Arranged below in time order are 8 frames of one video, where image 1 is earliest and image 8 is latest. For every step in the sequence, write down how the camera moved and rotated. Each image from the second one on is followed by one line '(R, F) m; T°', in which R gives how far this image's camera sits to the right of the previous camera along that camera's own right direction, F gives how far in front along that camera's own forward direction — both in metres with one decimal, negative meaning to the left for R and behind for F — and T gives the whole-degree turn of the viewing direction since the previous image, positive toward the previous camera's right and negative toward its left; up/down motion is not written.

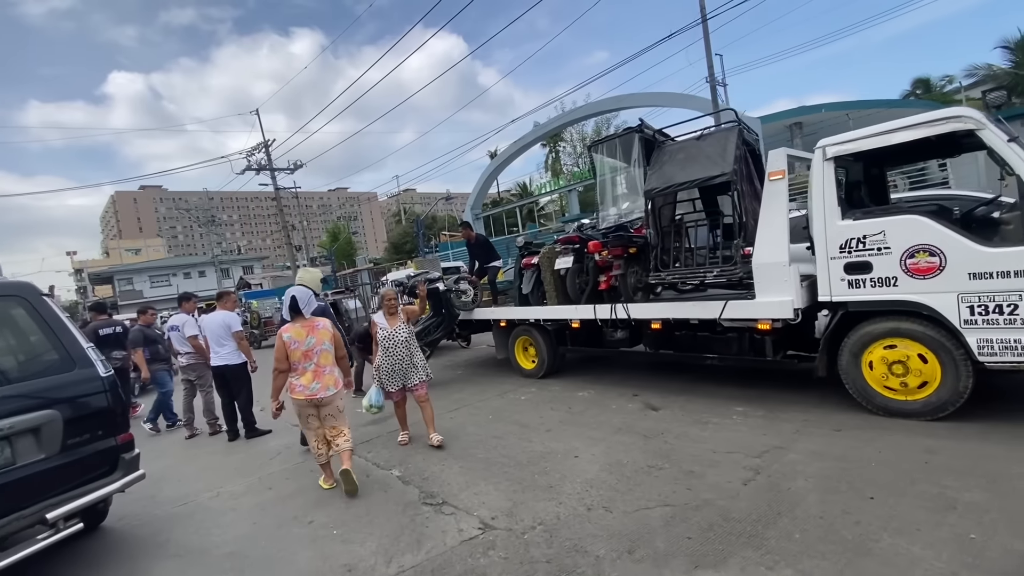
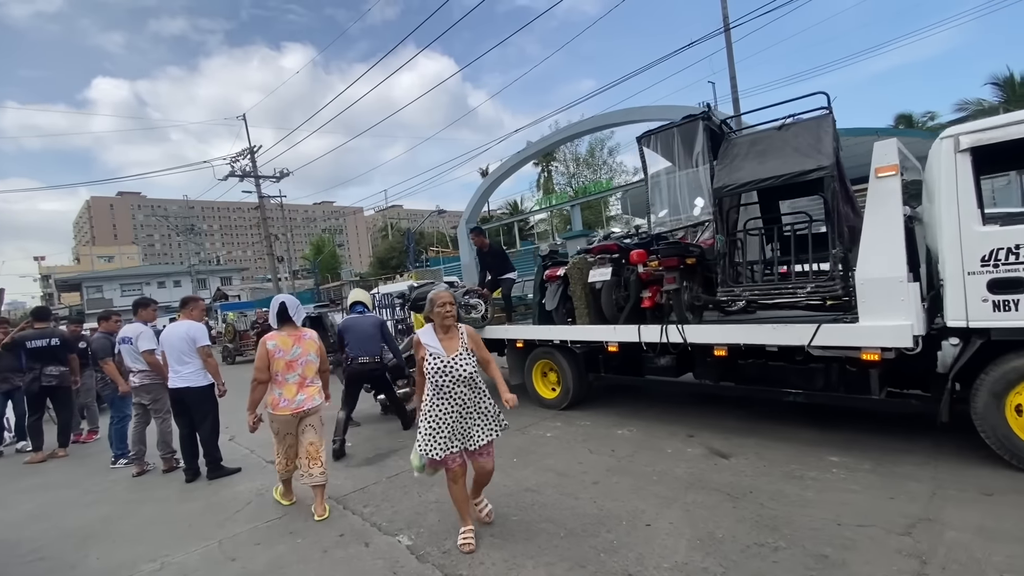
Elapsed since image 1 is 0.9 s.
(-0.6, +1.2) m; +2°
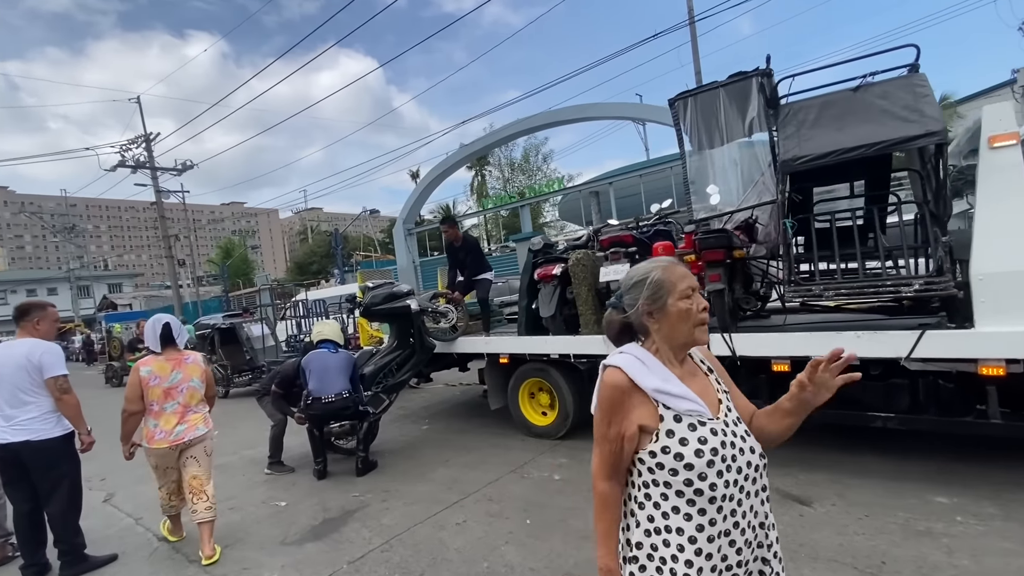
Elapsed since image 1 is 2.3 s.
(-0.7, +1.5) m; +9°
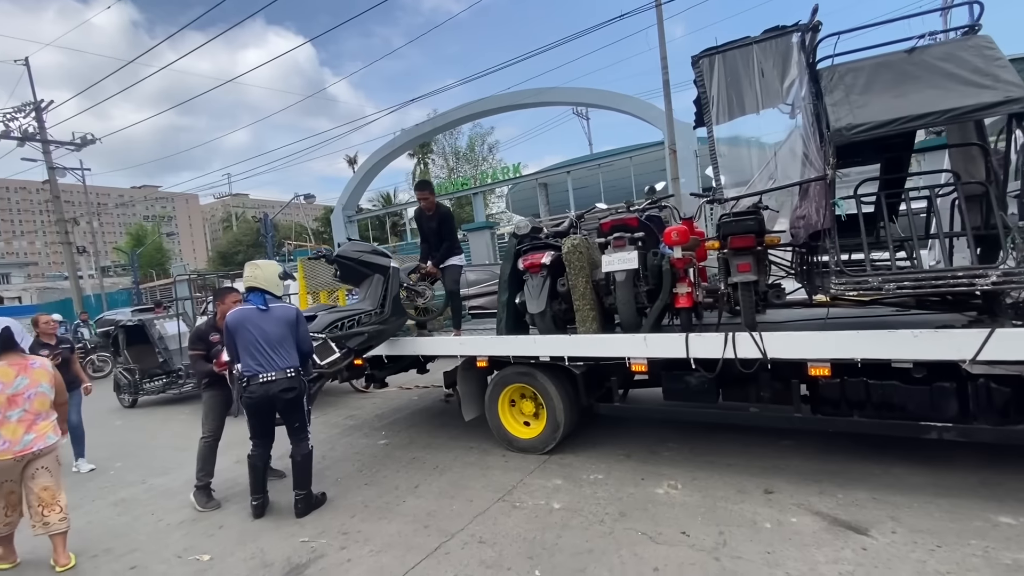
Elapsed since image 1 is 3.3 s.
(-0.4, +0.9) m; +7°
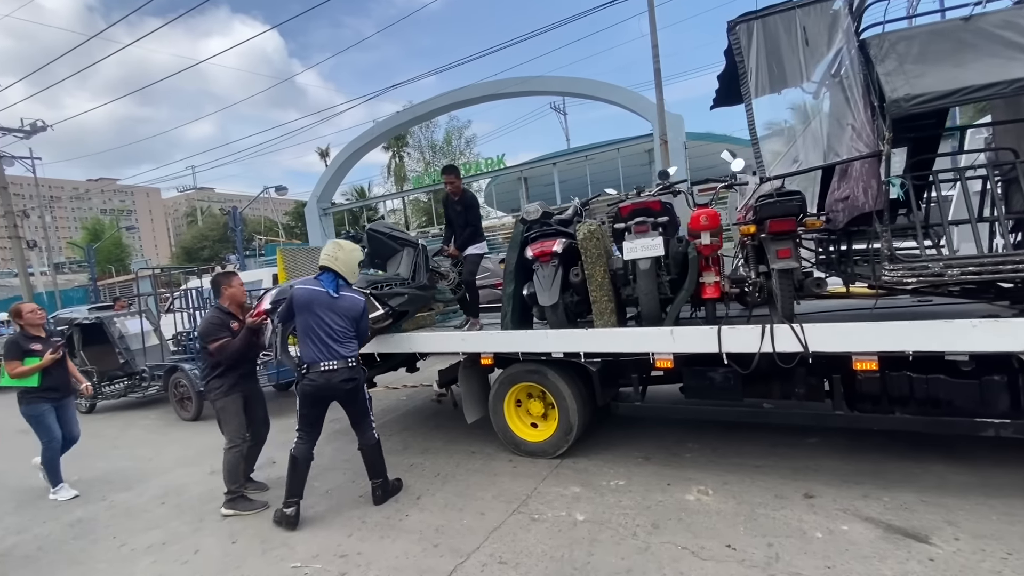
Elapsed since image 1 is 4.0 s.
(-0.3, +0.4) m; +3°
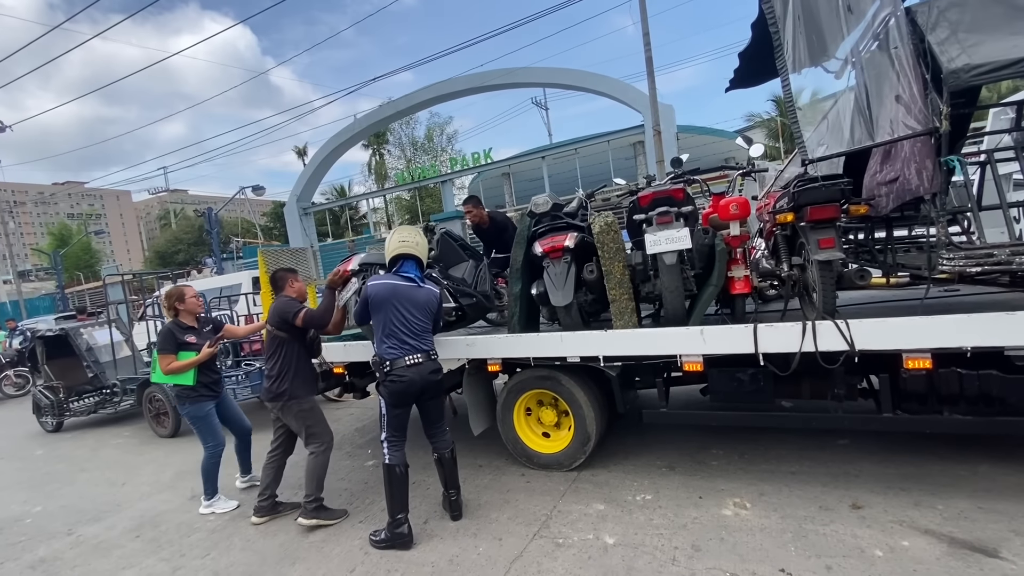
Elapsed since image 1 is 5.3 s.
(-0.2, +0.4) m; +2°
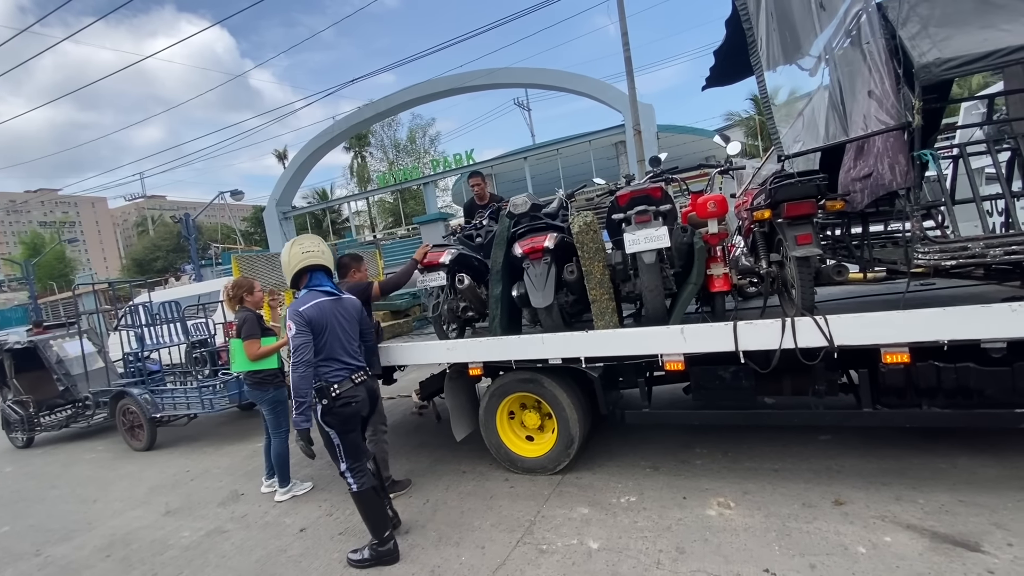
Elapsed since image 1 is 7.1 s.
(+0.1, +0.1) m; +2°
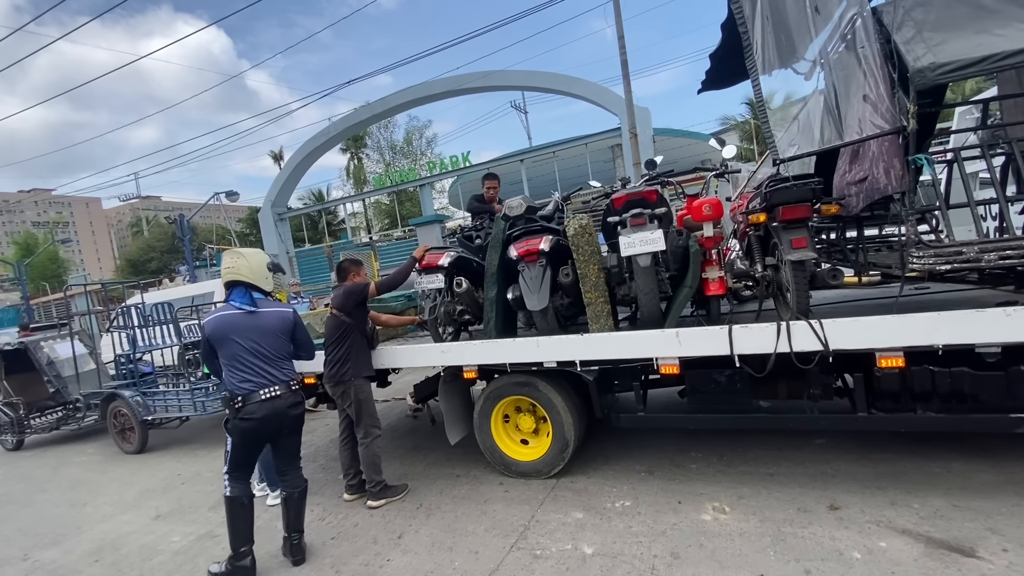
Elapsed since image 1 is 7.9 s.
(0.0, 0.0) m; 0°
